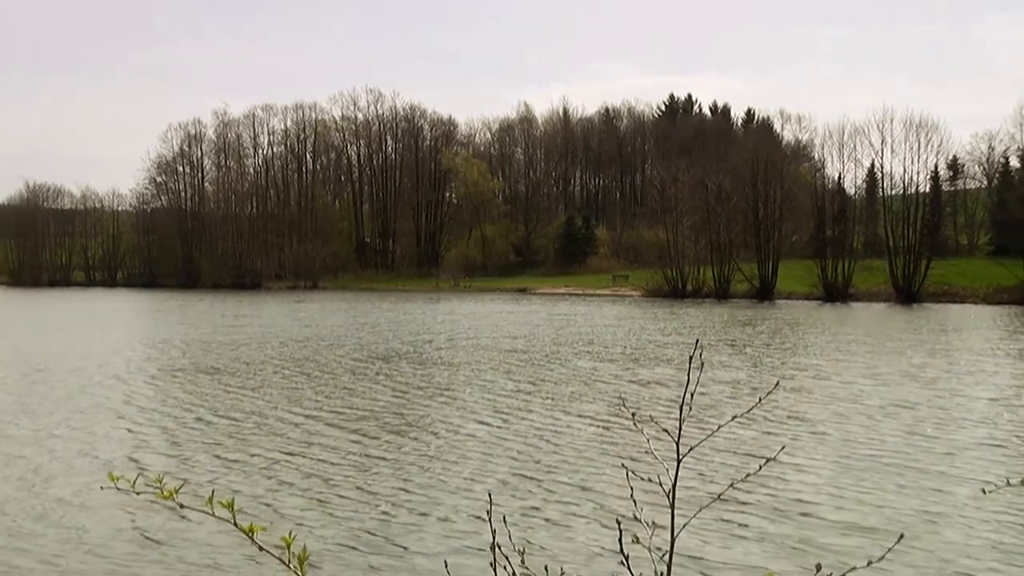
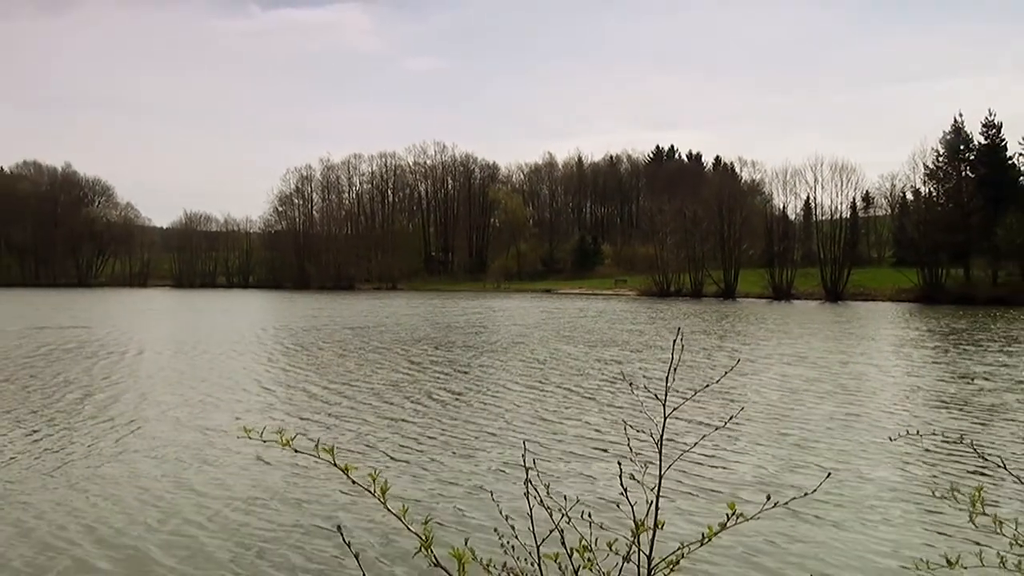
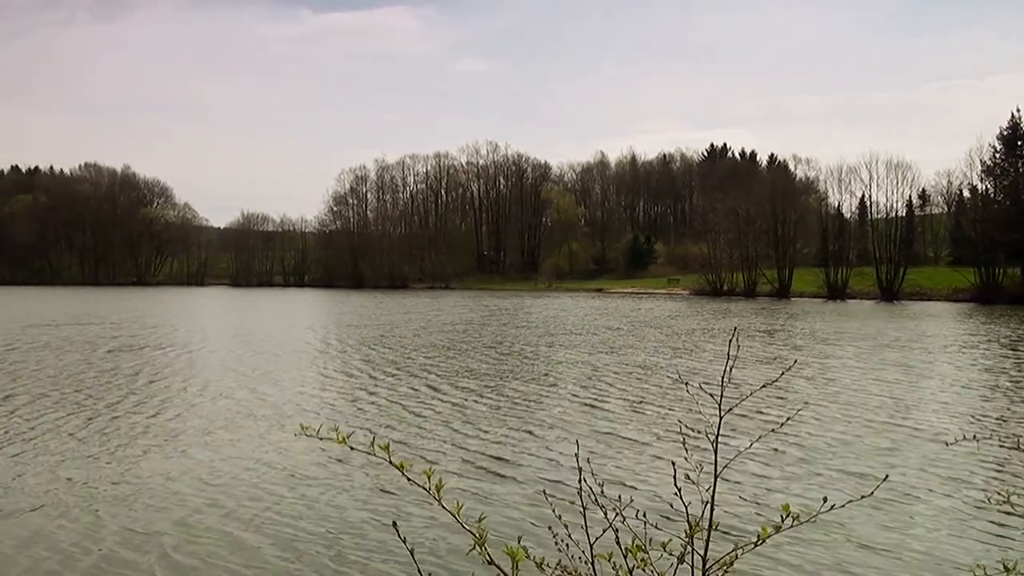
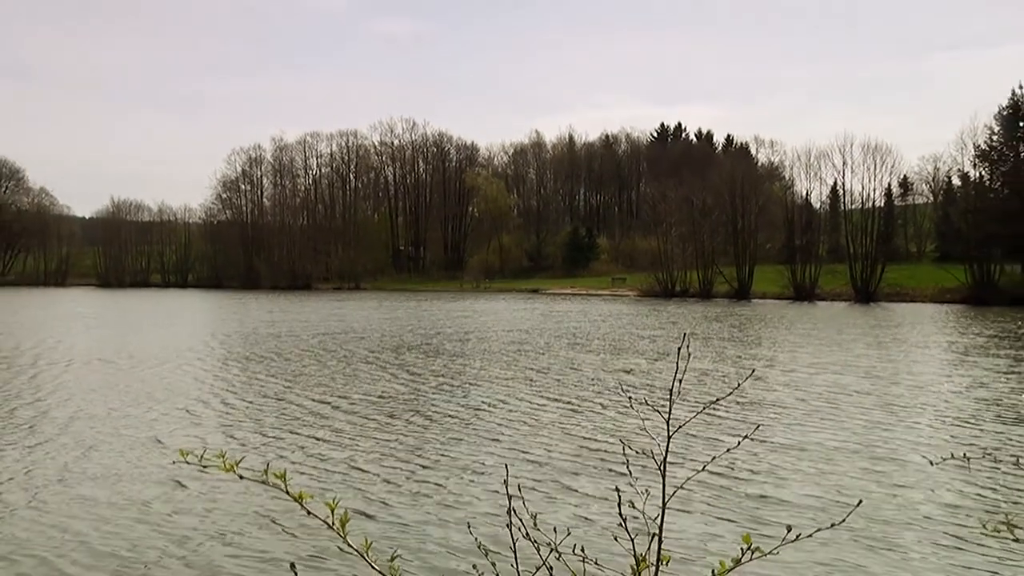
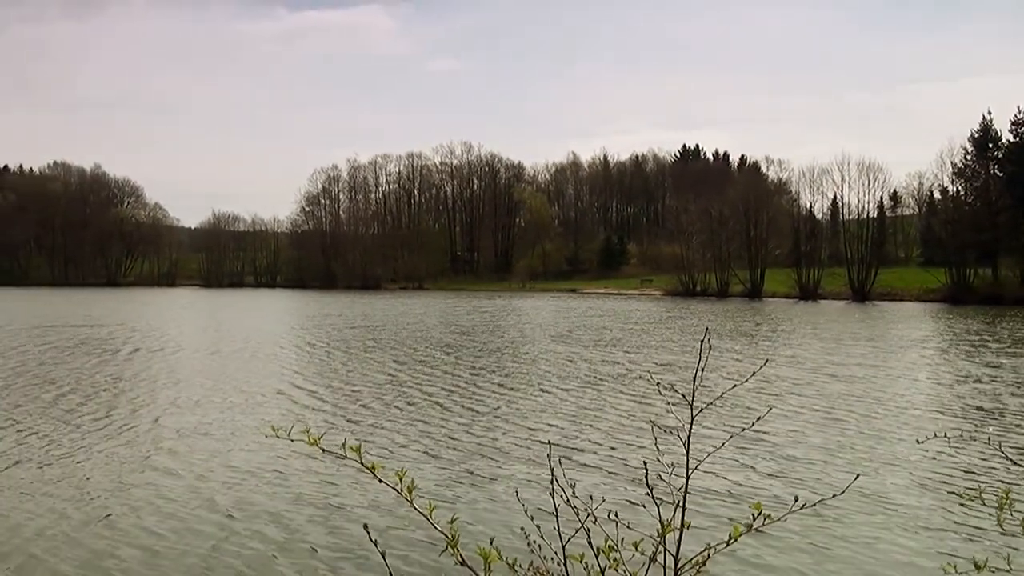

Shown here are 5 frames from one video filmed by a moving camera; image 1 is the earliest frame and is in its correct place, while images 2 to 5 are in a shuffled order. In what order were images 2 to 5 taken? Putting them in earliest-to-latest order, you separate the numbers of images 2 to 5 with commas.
4, 2, 5, 3
